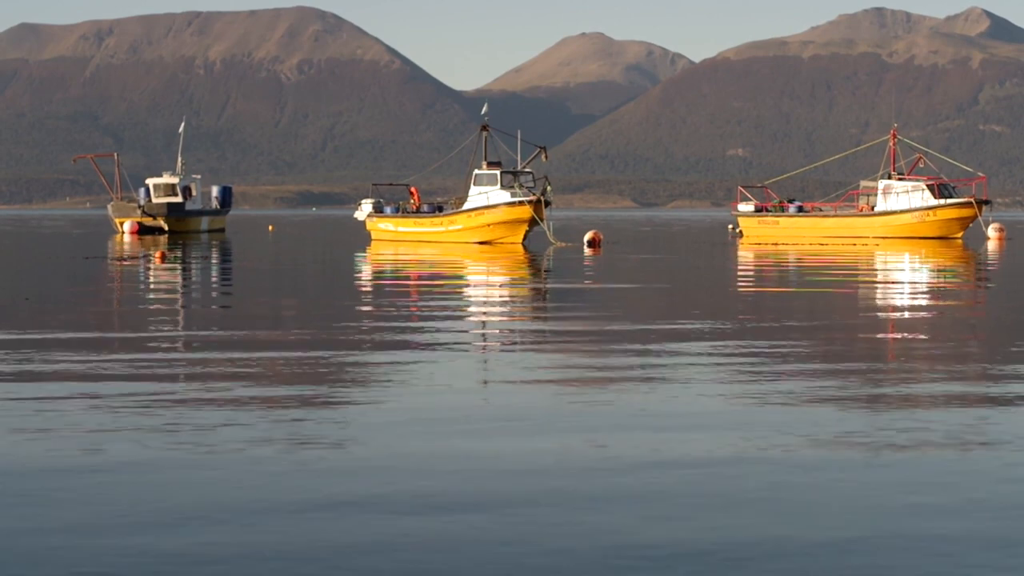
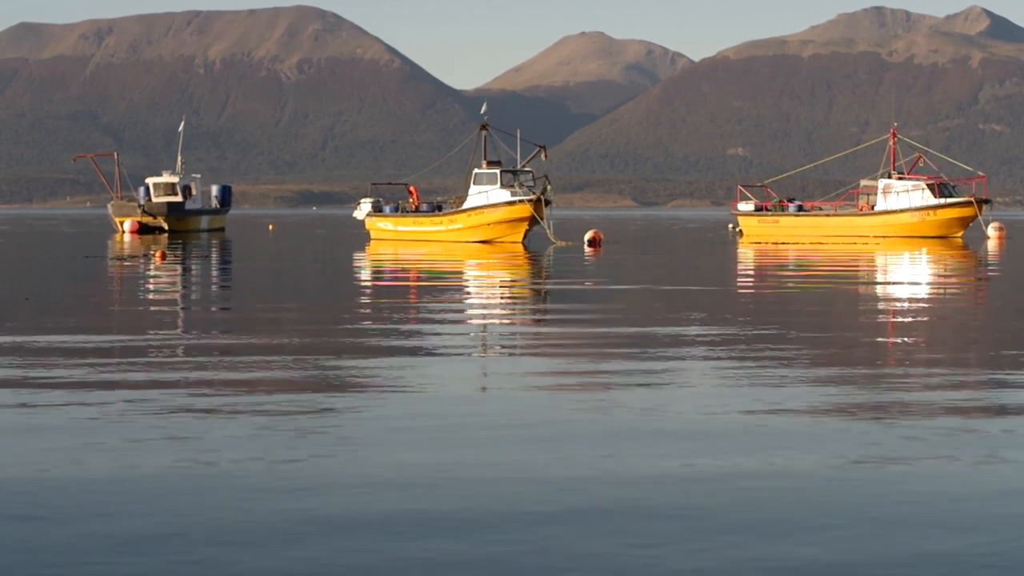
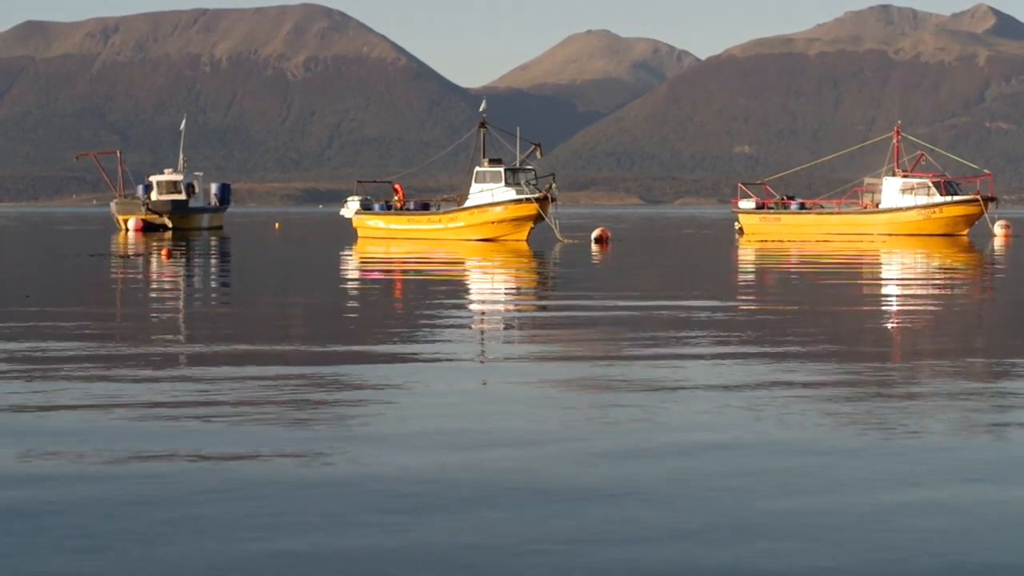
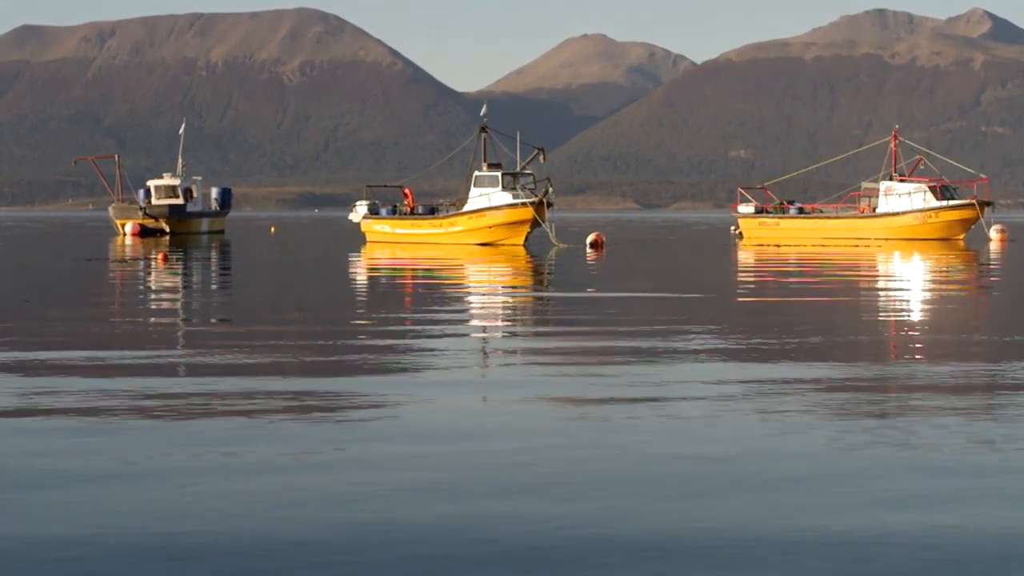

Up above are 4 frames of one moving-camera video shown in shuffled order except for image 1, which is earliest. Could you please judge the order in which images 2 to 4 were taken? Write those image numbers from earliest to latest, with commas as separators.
2, 4, 3
